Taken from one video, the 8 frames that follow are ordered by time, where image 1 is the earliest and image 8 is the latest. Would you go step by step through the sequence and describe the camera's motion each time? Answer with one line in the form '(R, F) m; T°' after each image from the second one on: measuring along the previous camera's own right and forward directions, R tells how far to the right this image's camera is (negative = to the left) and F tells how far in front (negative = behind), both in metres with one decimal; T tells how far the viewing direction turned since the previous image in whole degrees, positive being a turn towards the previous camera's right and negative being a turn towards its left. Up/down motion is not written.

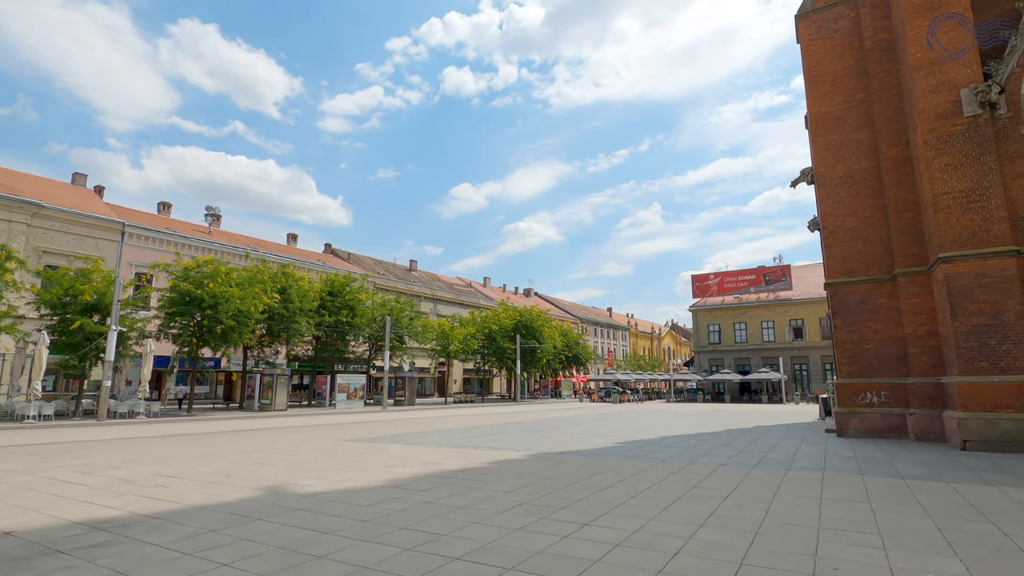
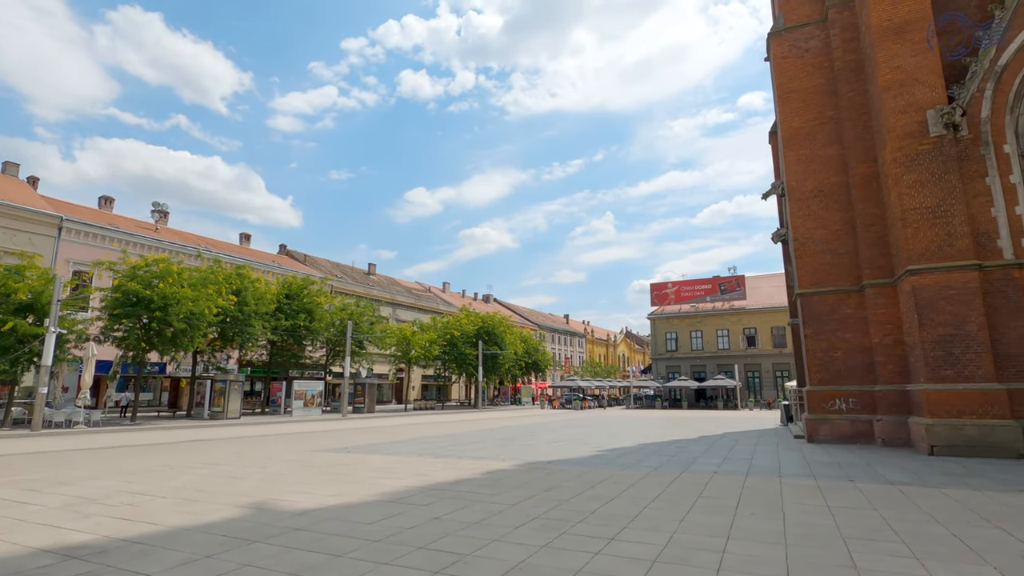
(-0.7, +0.3) m; +5°
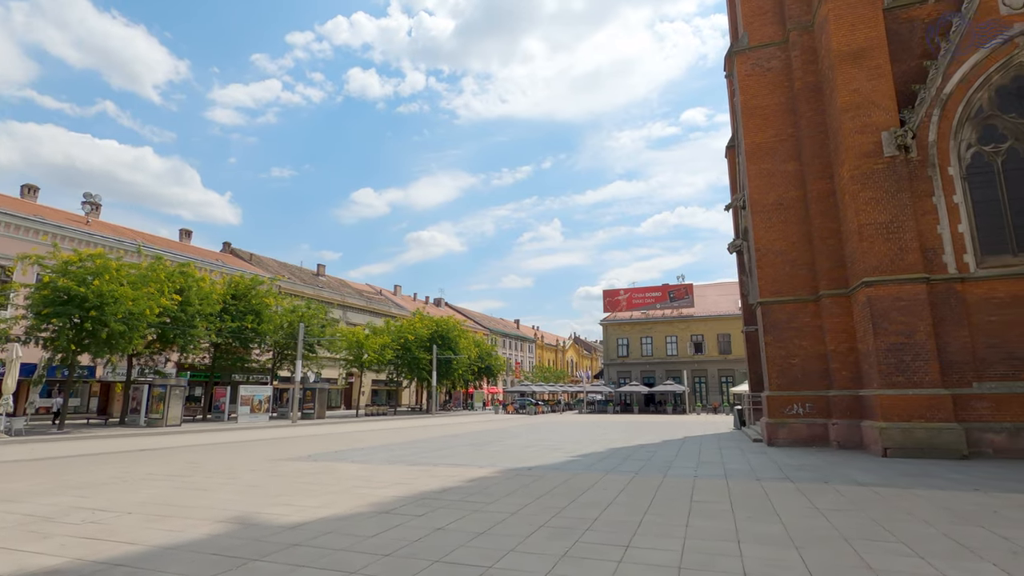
(-0.7, +0.1) m; +6°
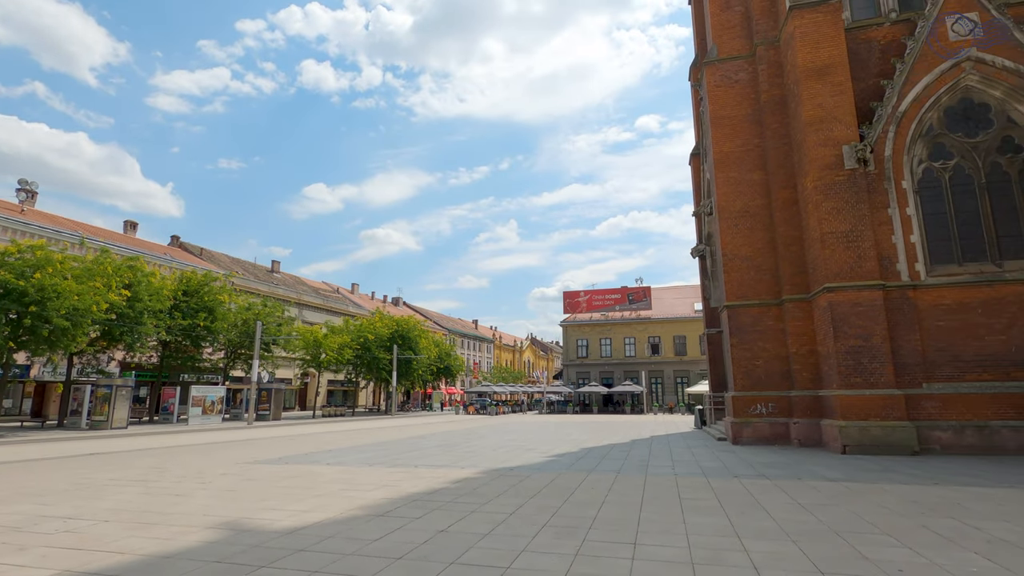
(-0.5, 0.0) m; +5°
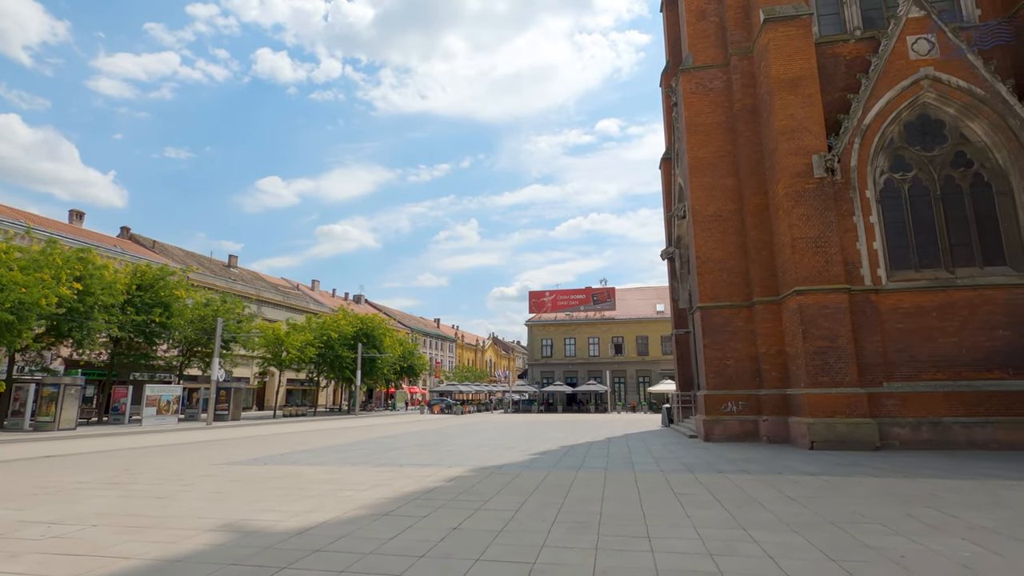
(-0.6, 0.0) m; +4°
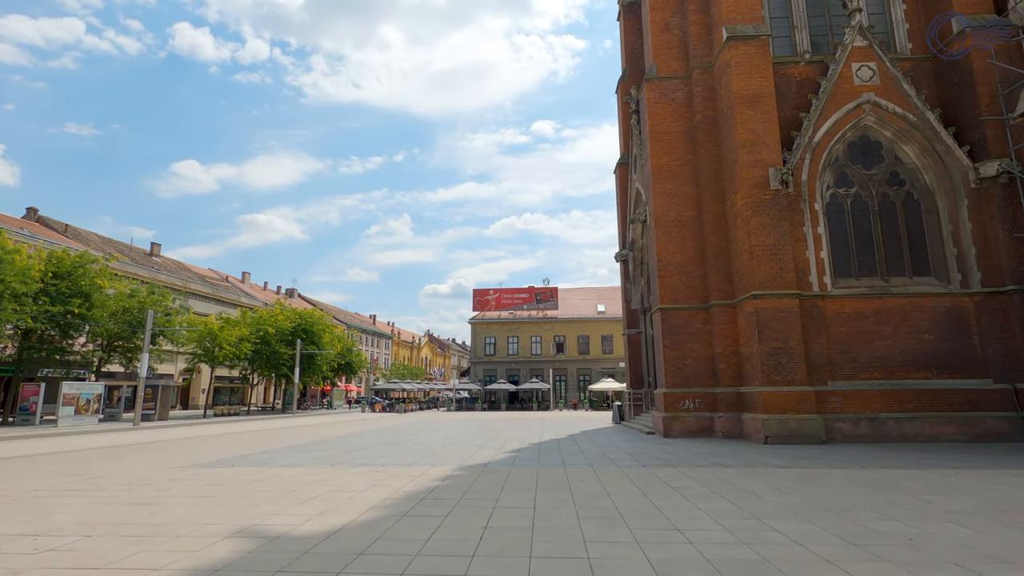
(-1.1, 0.0) m; +7°
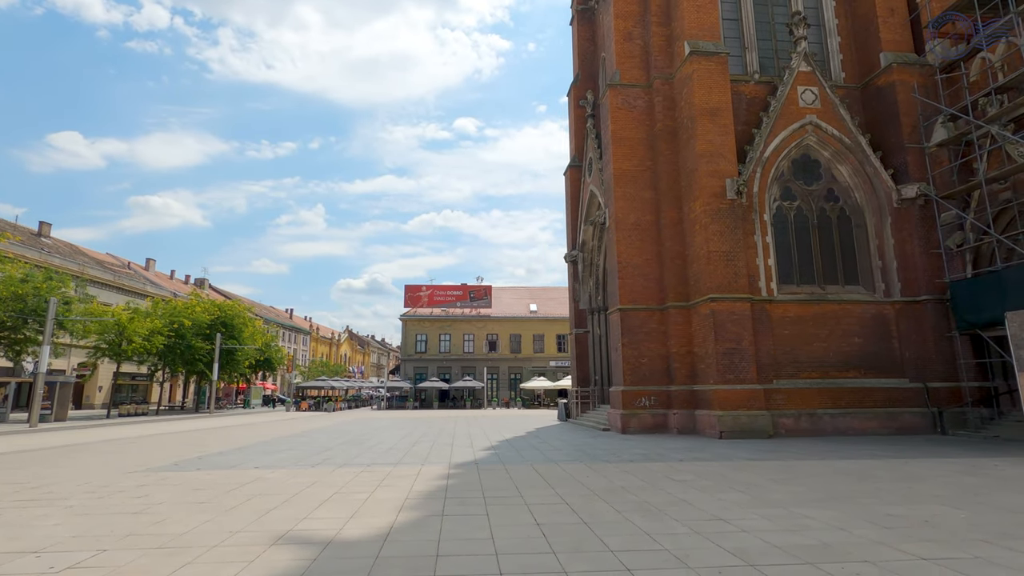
(-1.4, +0.2) m; +9°
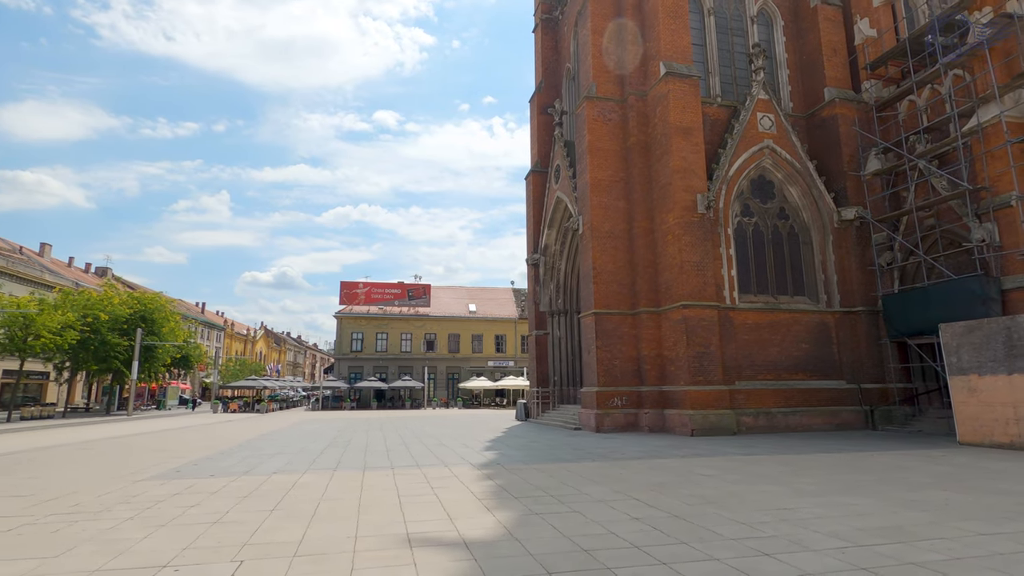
(-2.0, -0.1) m; +9°
